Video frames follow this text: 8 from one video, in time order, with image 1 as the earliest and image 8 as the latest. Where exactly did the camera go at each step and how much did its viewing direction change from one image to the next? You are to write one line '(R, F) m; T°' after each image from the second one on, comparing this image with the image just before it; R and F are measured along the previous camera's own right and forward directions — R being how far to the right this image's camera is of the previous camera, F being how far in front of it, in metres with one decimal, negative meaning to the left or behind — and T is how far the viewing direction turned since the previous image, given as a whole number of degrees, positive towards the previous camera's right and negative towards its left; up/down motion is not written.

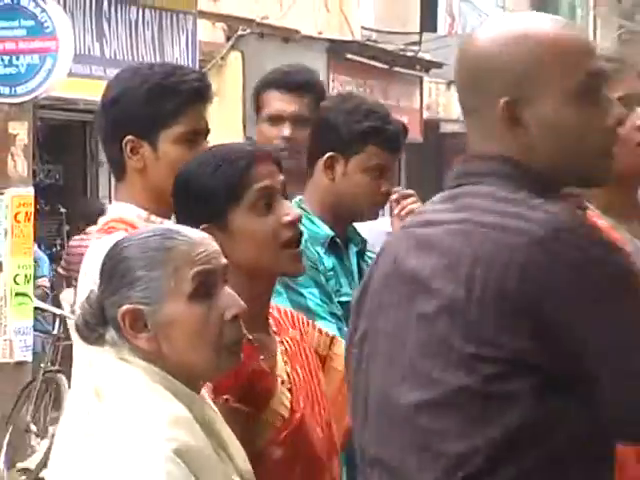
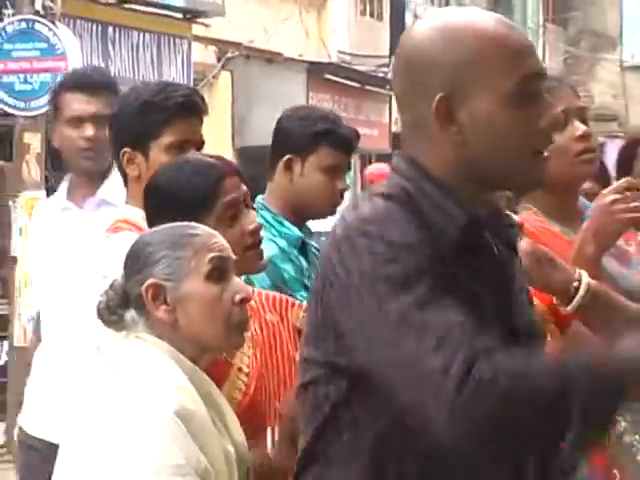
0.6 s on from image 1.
(+0.1, -0.2) m; -2°
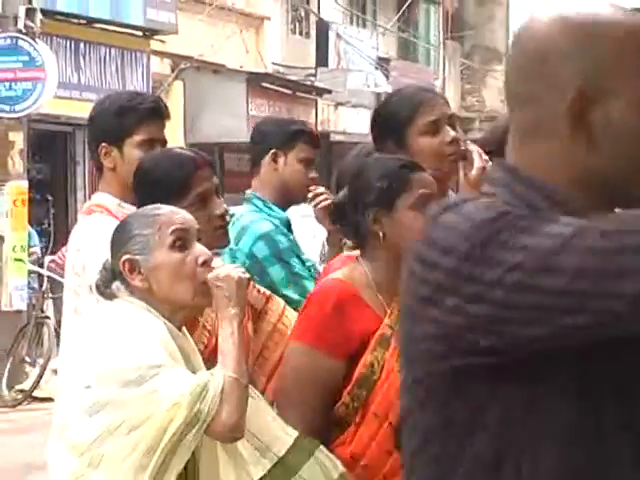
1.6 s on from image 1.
(0.0, -0.4) m; +2°
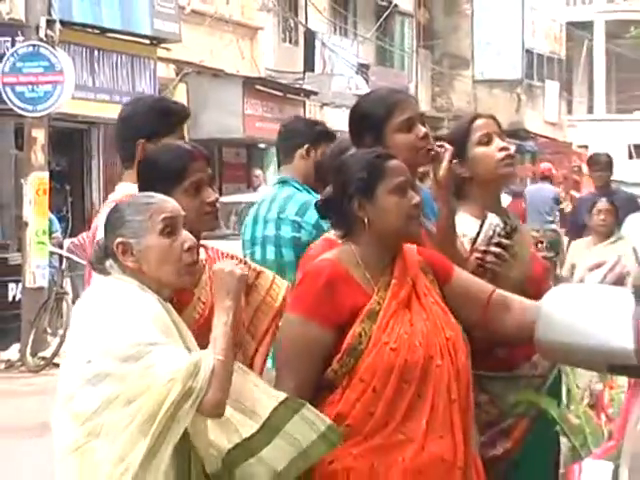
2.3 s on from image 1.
(0.0, -0.3) m; 0°
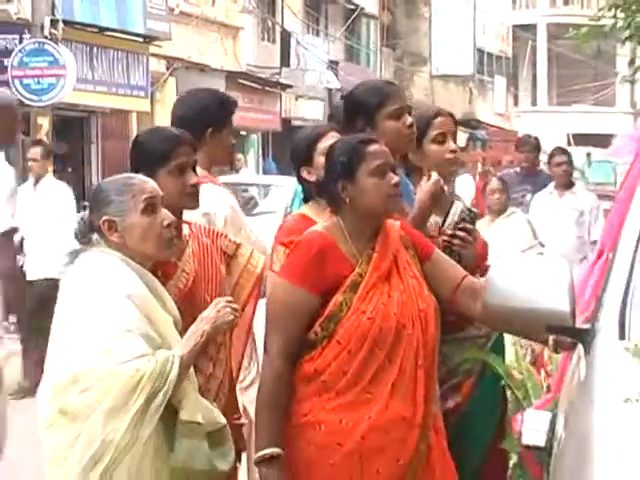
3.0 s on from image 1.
(0.0, -0.3) m; +1°
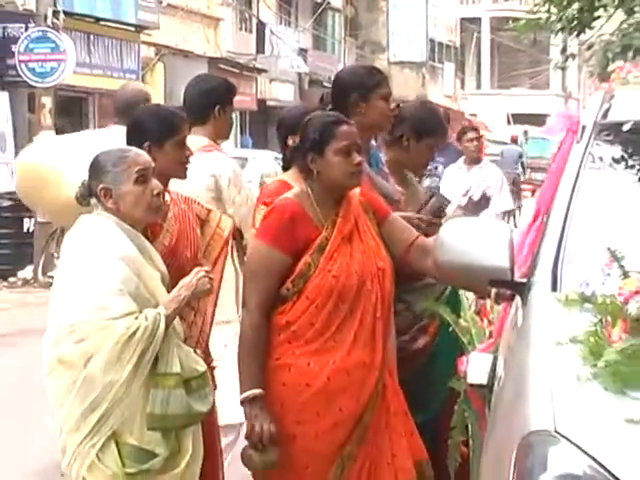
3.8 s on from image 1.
(0.0, -0.4) m; +1°
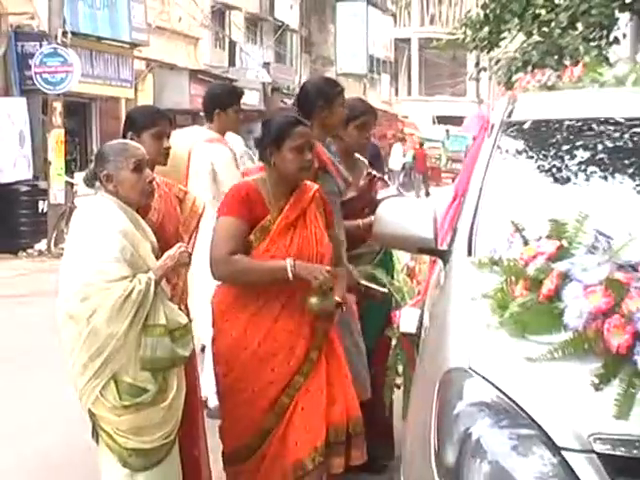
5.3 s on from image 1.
(-0.1, -0.8) m; +2°
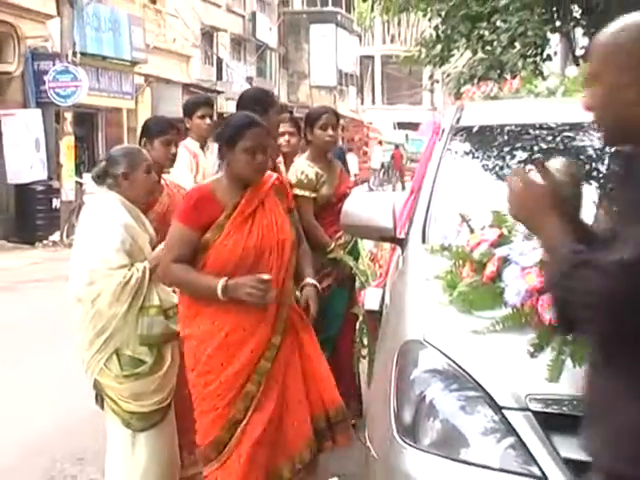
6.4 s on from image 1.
(+0.1, -0.7) m; 0°
